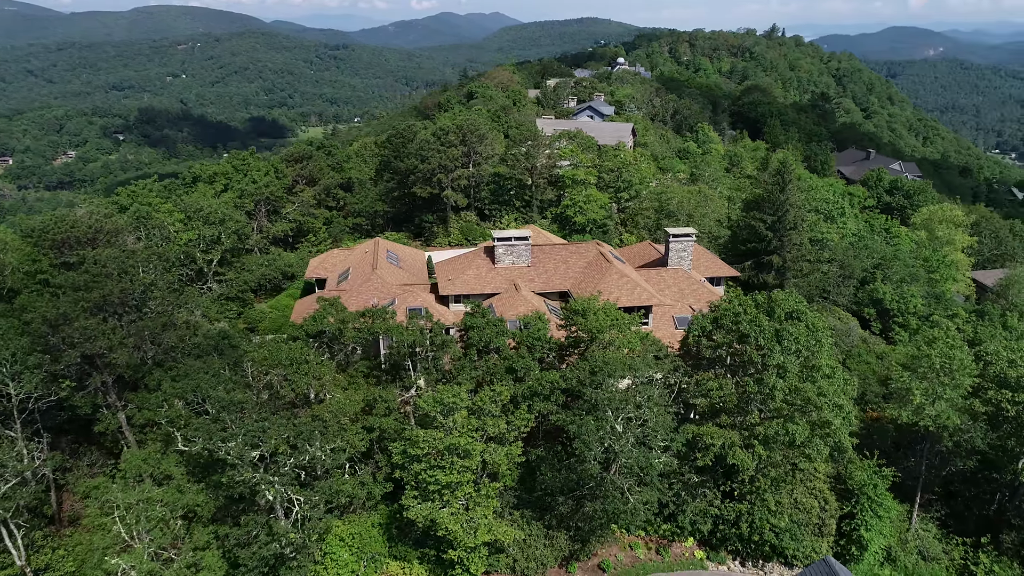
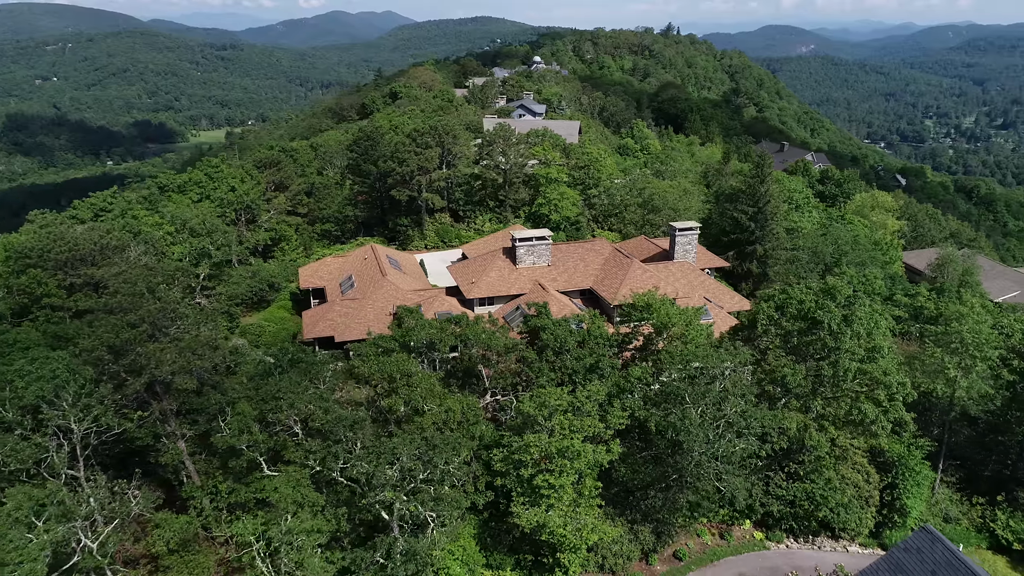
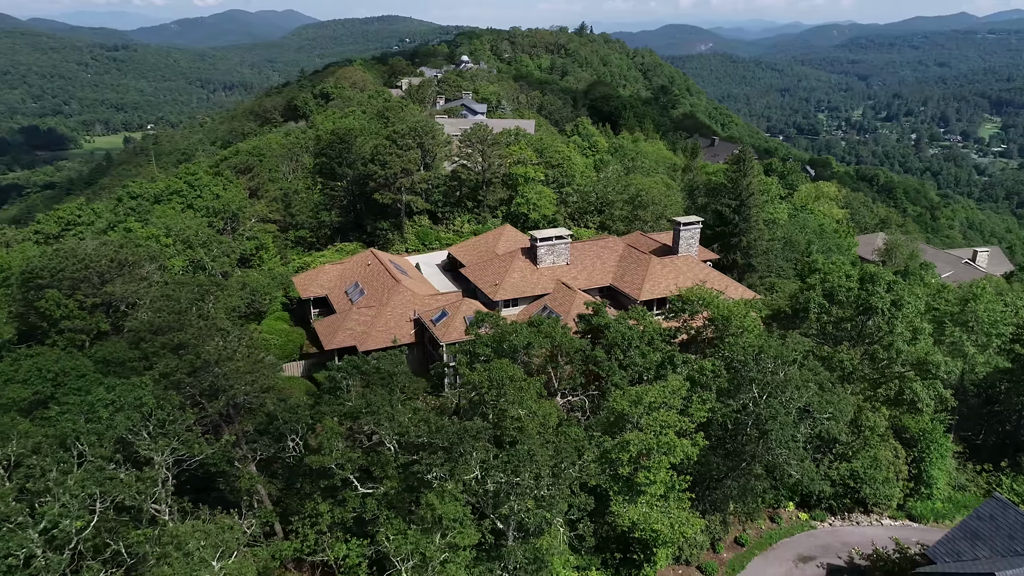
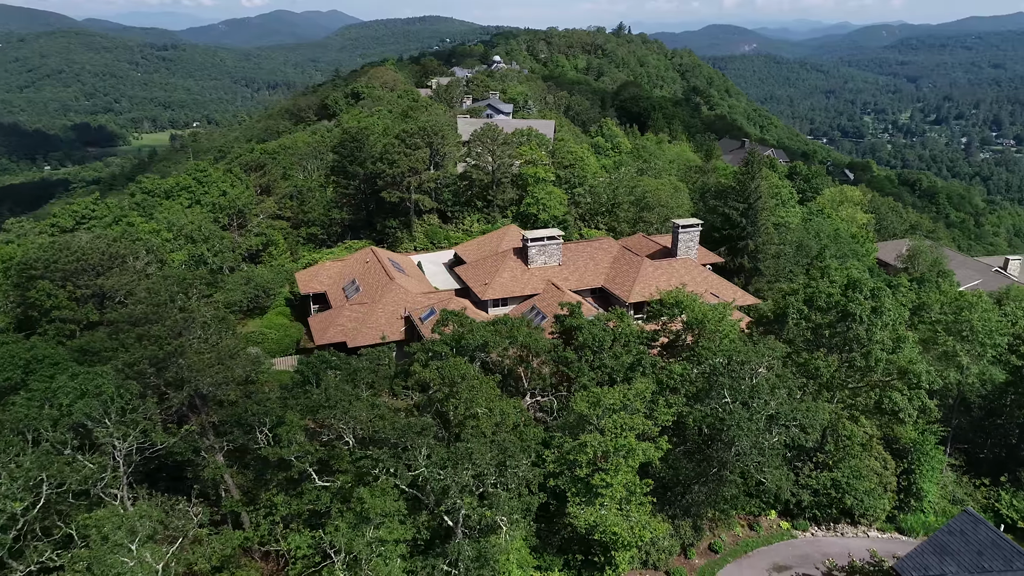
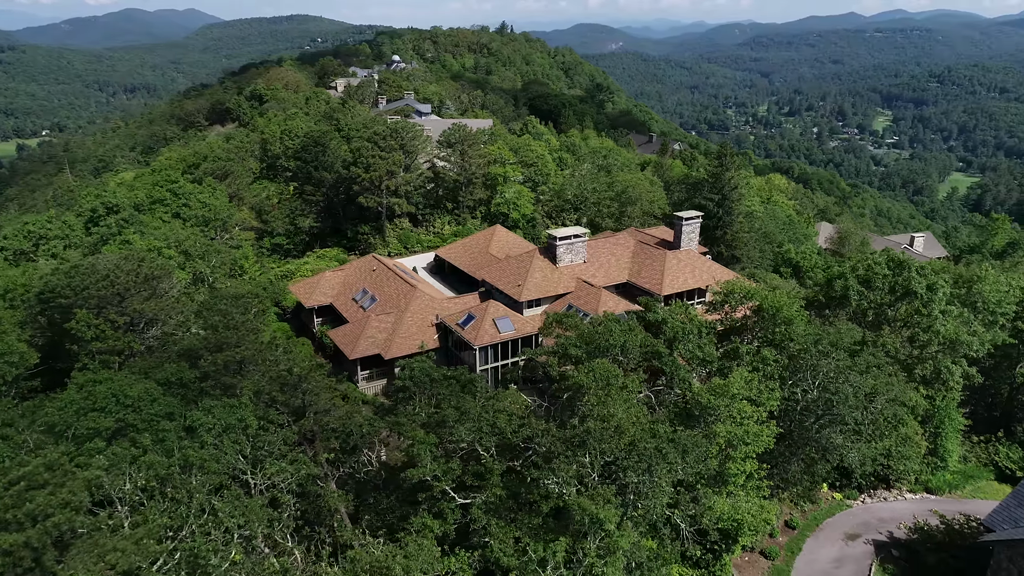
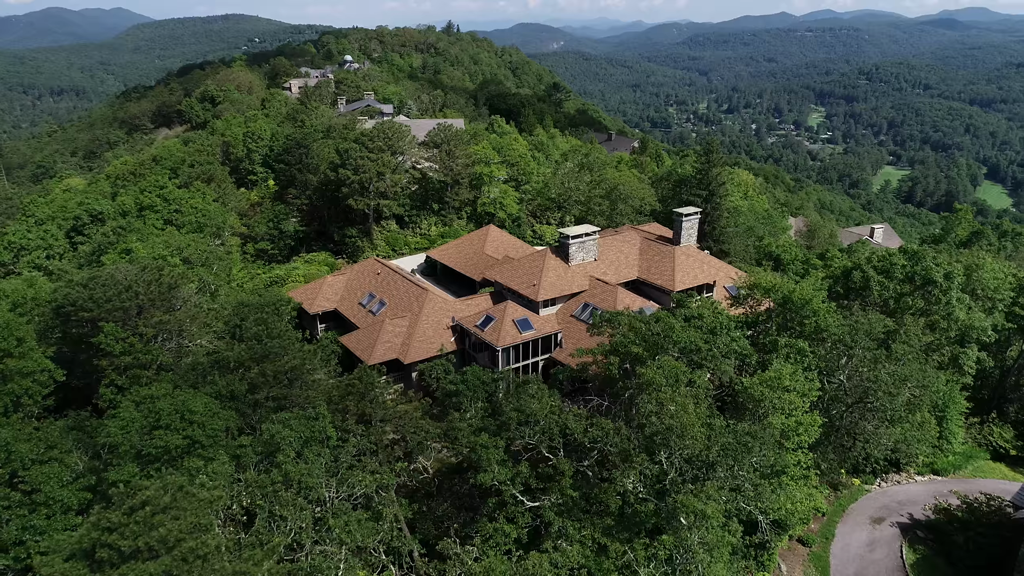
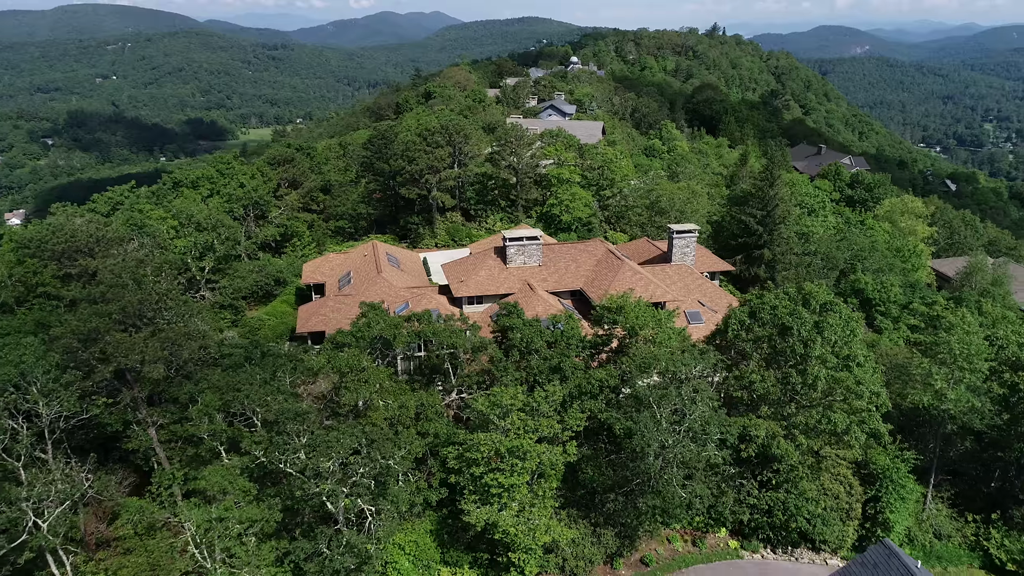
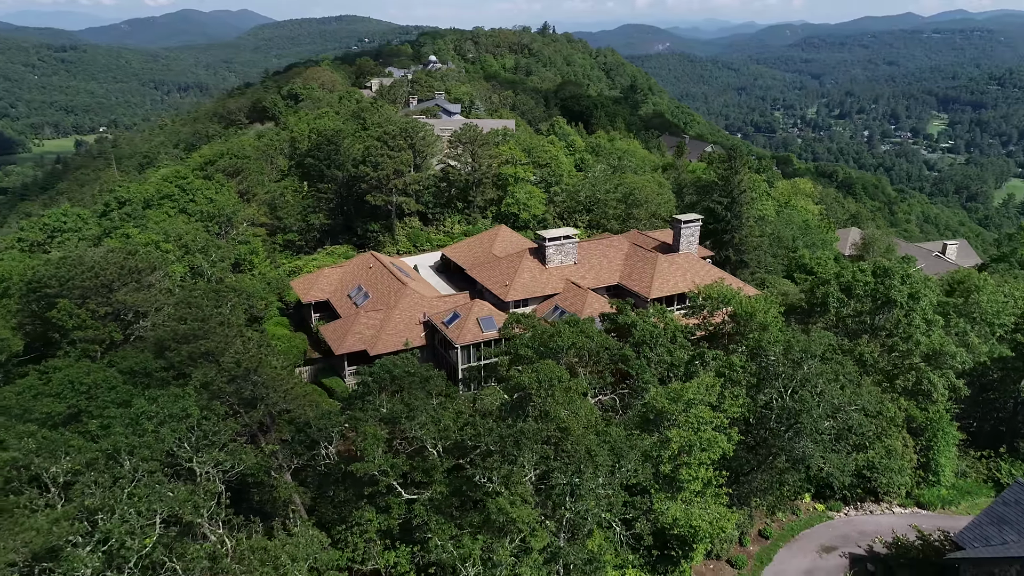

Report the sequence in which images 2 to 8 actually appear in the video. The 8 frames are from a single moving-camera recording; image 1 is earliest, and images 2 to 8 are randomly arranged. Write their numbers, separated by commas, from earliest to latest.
7, 2, 4, 3, 8, 5, 6
